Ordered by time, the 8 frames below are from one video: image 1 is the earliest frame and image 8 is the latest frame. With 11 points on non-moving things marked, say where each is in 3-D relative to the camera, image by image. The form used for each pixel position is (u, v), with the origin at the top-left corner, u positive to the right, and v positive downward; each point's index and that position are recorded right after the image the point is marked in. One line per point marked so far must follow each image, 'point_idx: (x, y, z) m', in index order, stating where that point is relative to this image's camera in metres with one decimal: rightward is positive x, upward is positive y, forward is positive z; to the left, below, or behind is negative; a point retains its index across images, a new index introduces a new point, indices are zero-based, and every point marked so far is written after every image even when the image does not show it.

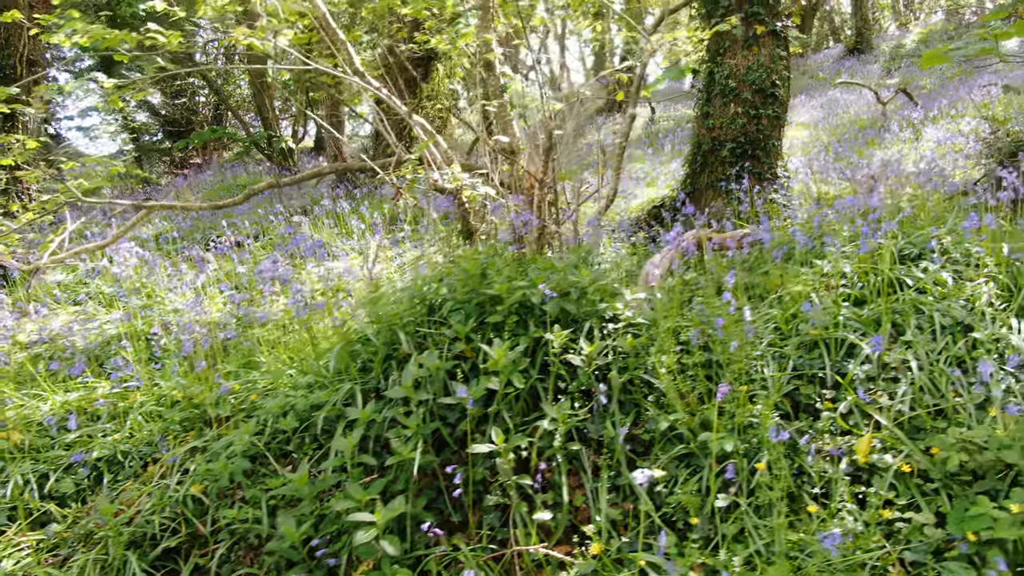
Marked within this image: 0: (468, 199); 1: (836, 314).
0: (-0.2, +0.4, +3.6) m
1: (+0.9, -0.1, +2.5) m
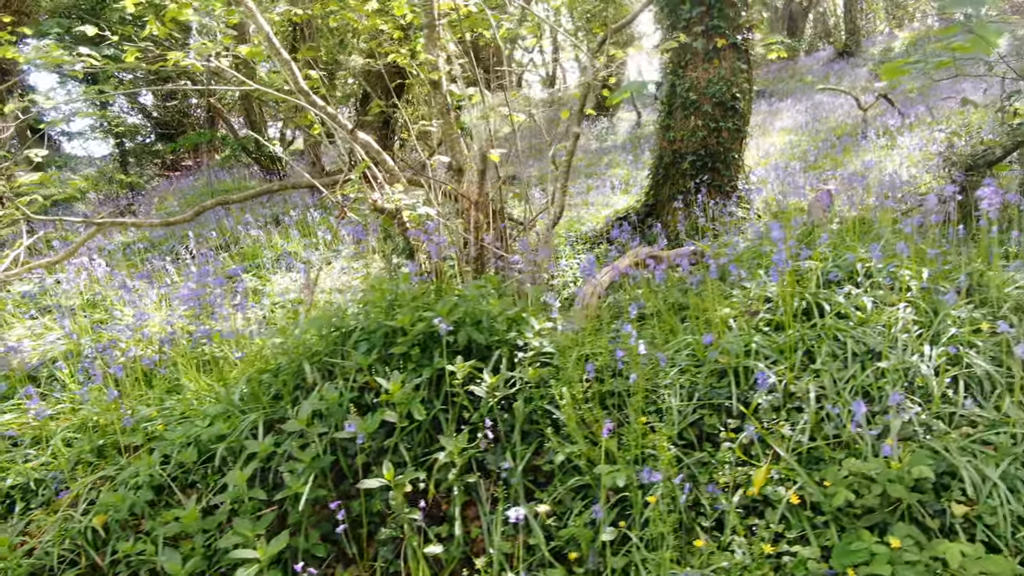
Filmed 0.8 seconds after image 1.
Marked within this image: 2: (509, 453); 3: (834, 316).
0: (-0.4, +0.3, +3.6) m
1: (+0.7, -0.2, +2.5) m
2: (0.0, -0.4, +2.2) m
3: (+1.0, -0.1, +2.7) m
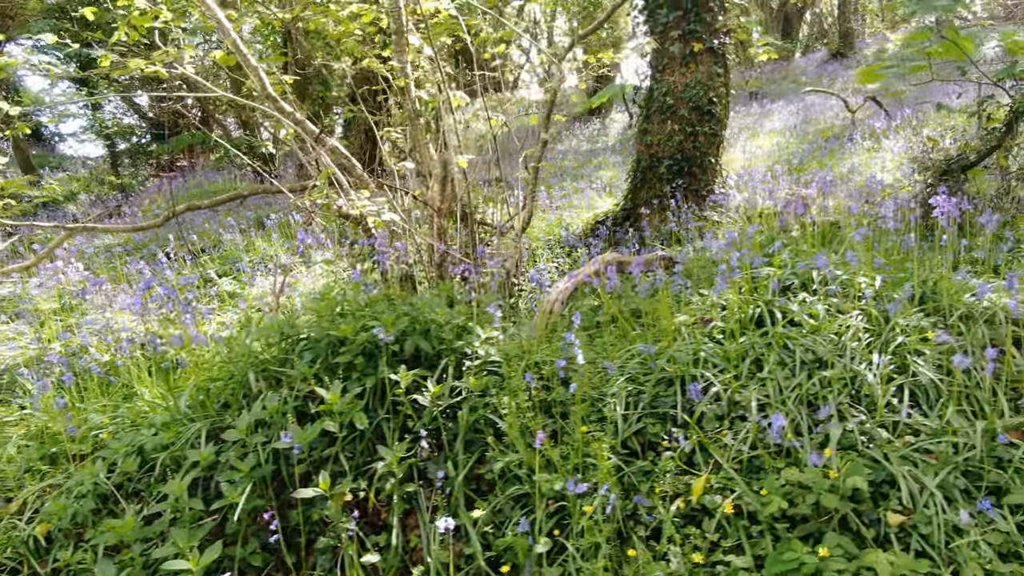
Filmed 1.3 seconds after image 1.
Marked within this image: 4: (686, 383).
0: (-0.6, +0.3, +3.6) m
1: (+0.5, -0.2, +2.6) m
2: (-0.2, -0.4, +2.2) m
3: (+0.8, -0.1, +2.7) m
4: (+0.5, -0.3, +2.4) m
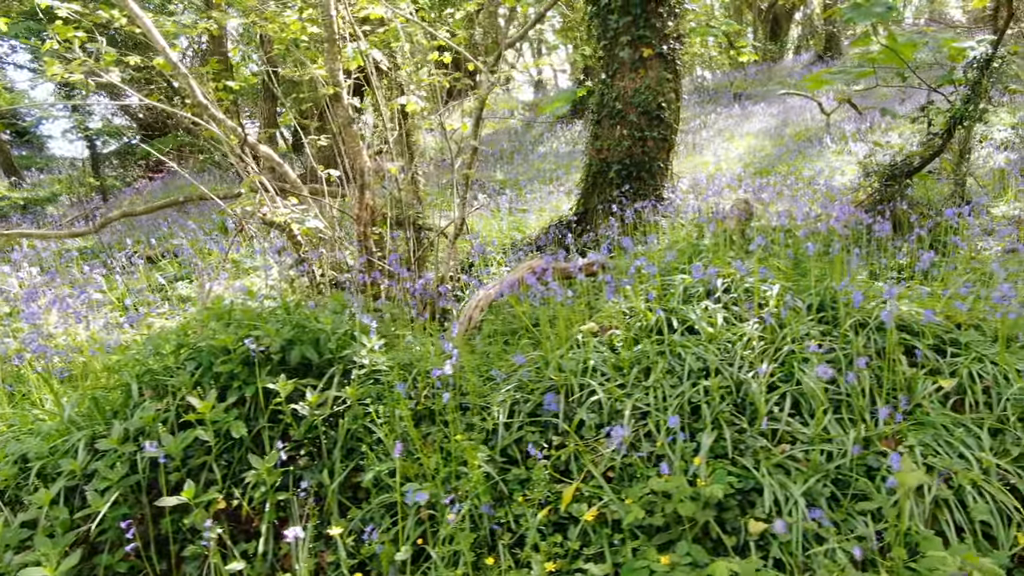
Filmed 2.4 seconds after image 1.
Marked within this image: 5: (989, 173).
0: (-0.9, +0.2, +3.7) m
1: (+0.2, -0.2, +2.6) m
2: (-0.5, -0.5, +2.2) m
3: (+0.5, -0.1, +2.8) m
4: (+0.2, -0.3, +2.5) m
5: (+3.9, +0.9, +7.2) m
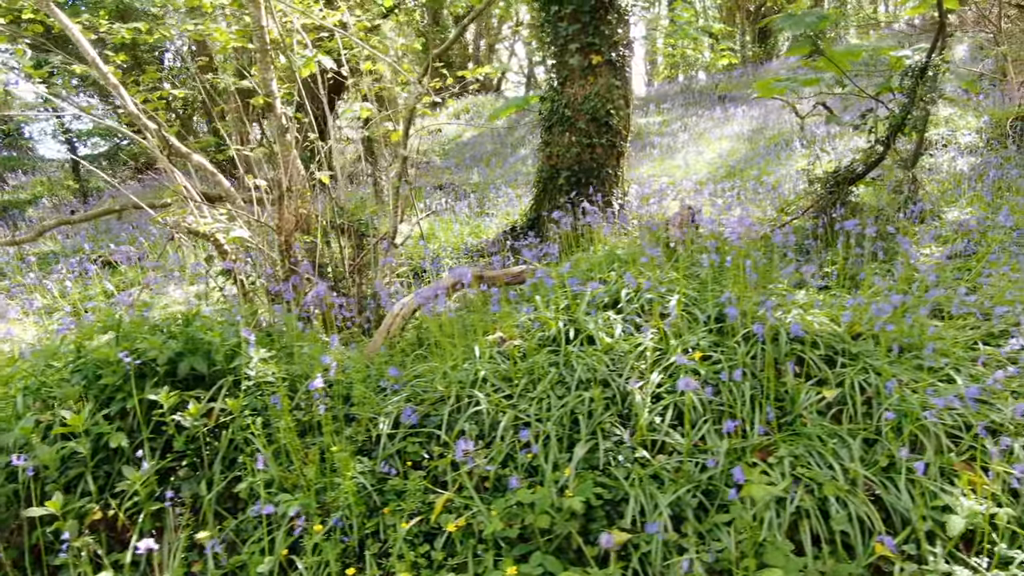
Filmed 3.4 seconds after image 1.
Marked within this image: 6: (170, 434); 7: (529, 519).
0: (-1.2, +0.2, +3.7) m
1: (-0.1, -0.2, +2.6) m
2: (-0.8, -0.5, +2.3) m
3: (+0.2, -0.2, +2.8) m
4: (-0.1, -0.3, +2.5) m
5: (+3.6, +0.9, +7.3) m
6: (-0.9, -0.4, +2.3) m
7: (0.0, -0.5, +2.1) m
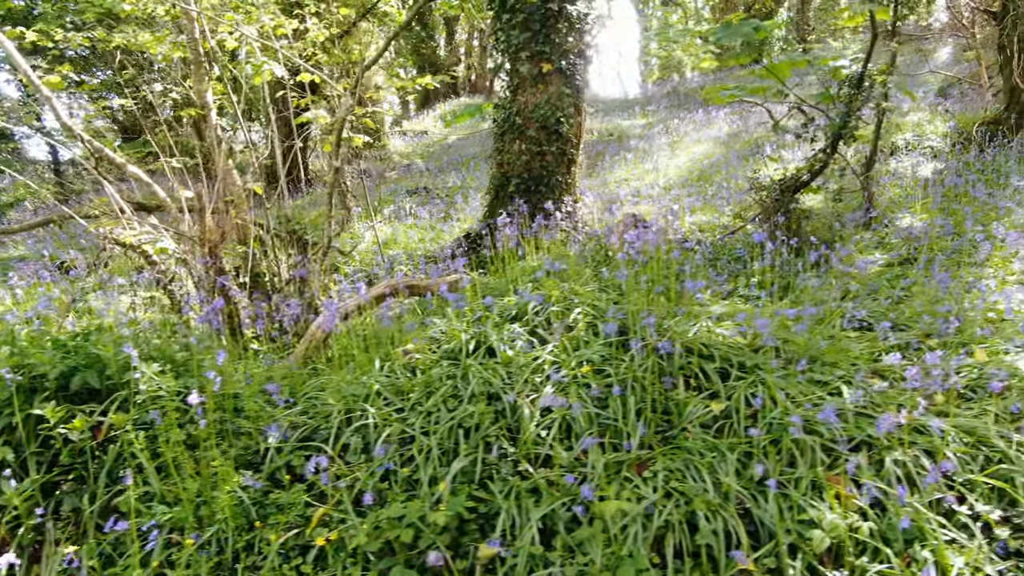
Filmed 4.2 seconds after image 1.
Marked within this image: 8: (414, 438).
0: (-1.5, +0.2, +3.8) m
1: (-0.4, -0.3, +2.7) m
2: (-1.1, -0.5, +2.3) m
3: (-0.1, -0.2, +2.8) m
4: (-0.5, -0.4, +2.5) m
5: (+3.3, +0.9, +7.3) m
6: (-1.2, -0.4, +2.3) m
7: (-0.3, -0.6, +2.1) m
8: (-0.3, -0.4, +2.4) m
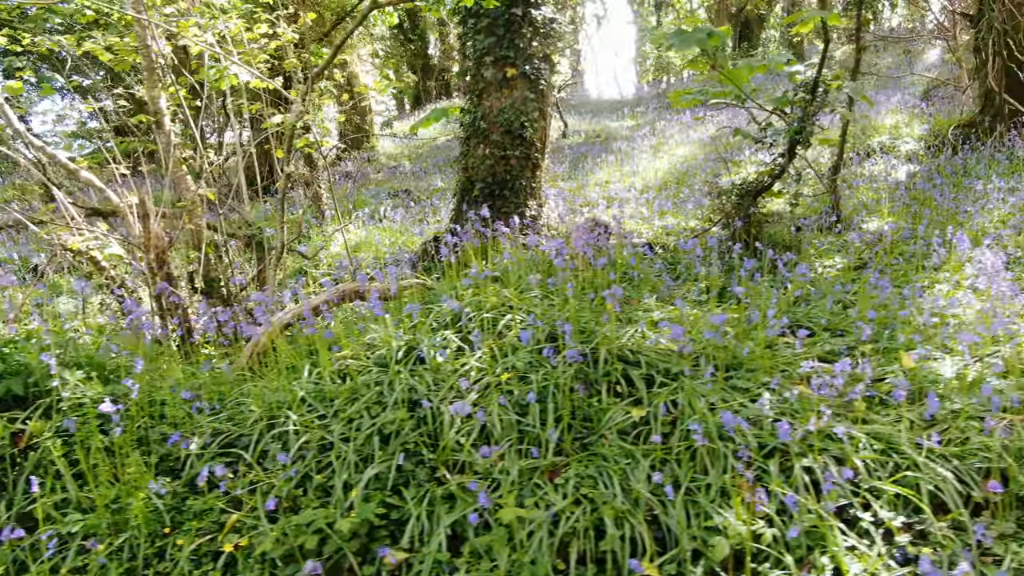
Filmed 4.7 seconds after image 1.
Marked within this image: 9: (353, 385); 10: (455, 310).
0: (-1.7, +0.1, +3.8) m
1: (-0.6, -0.3, +2.7) m
2: (-1.3, -0.6, +2.3) m
3: (-0.3, -0.2, +2.9) m
4: (-0.7, -0.4, +2.6) m
5: (+3.0, +0.8, +7.3) m
6: (-1.4, -0.4, +2.4) m
7: (-0.5, -0.6, +2.1) m
8: (-0.5, -0.4, +2.5) m
9: (-0.5, -0.3, +2.7) m
10: (-0.2, -0.1, +3.2) m
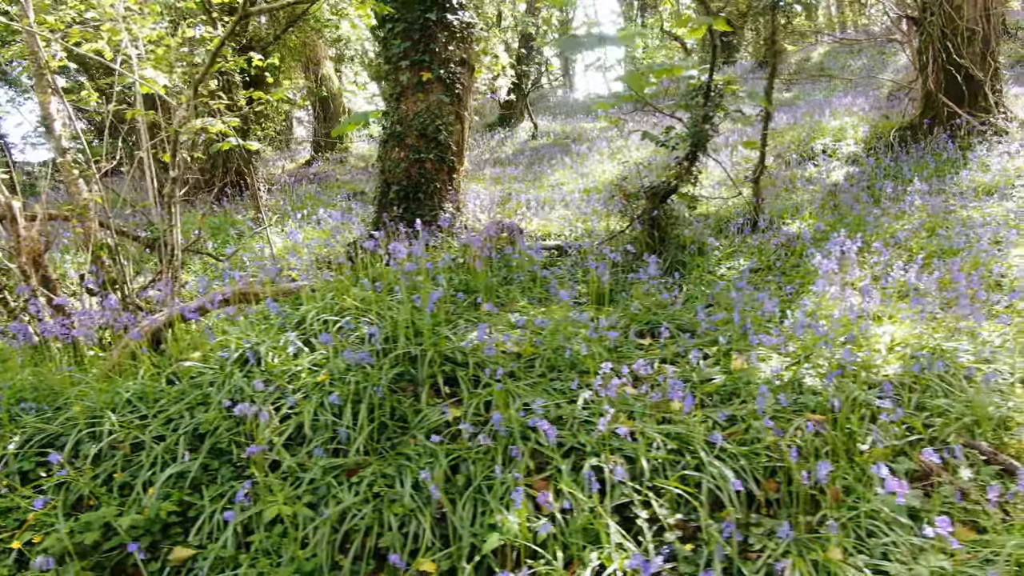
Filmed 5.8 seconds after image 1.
0: (-2.3, +0.1, +3.8) m
1: (-1.2, -0.3, +2.8) m
2: (-1.9, -0.6, +2.4) m
3: (-0.9, -0.3, +2.9) m
4: (-1.2, -0.4, +2.6) m
5: (+2.5, +0.8, +7.4) m
6: (-2.0, -0.5, +2.4) m
7: (-1.1, -0.6, +2.2) m
8: (-1.0, -0.4, +2.5) m
9: (-1.0, -0.3, +2.8) m
10: (-0.7, -0.1, +3.3) m
